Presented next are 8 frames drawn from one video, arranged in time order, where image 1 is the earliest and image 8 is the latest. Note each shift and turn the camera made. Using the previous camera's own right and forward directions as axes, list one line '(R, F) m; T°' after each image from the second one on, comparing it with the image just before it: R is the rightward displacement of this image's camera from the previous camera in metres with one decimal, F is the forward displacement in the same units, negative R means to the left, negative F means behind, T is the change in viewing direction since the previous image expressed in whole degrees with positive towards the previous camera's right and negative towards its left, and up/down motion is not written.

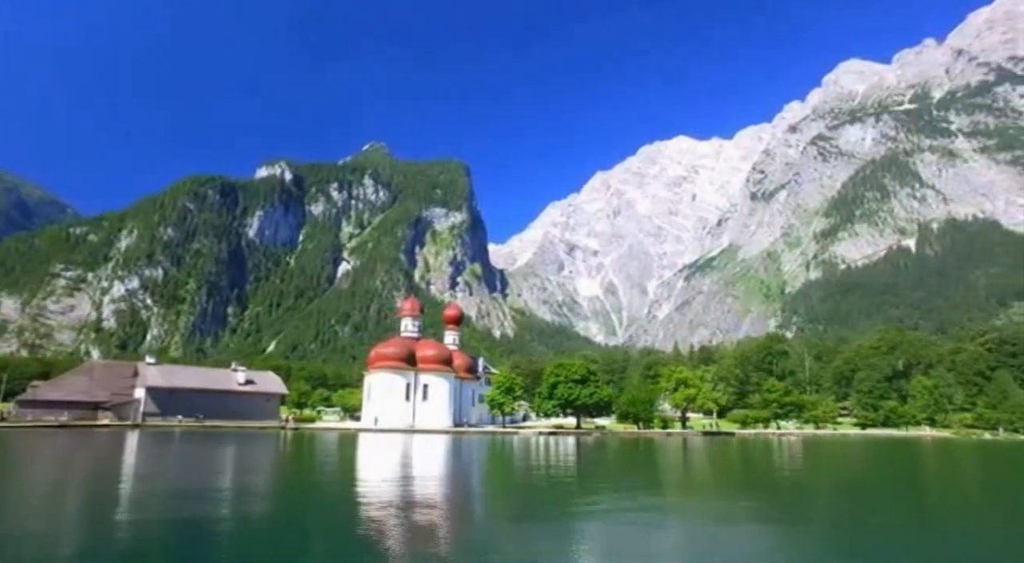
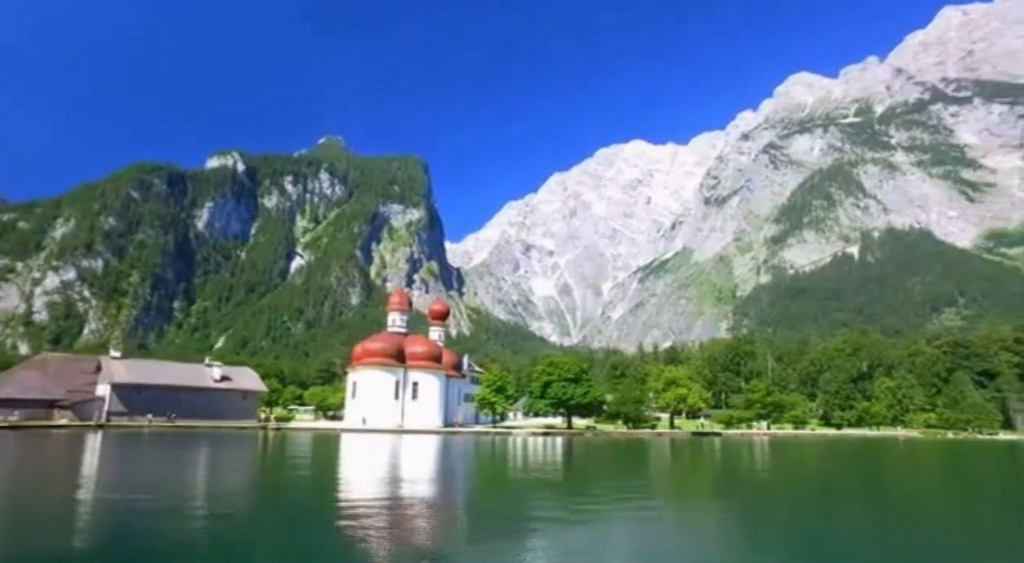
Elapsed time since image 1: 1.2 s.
(-6.1, +1.9) m; +5°
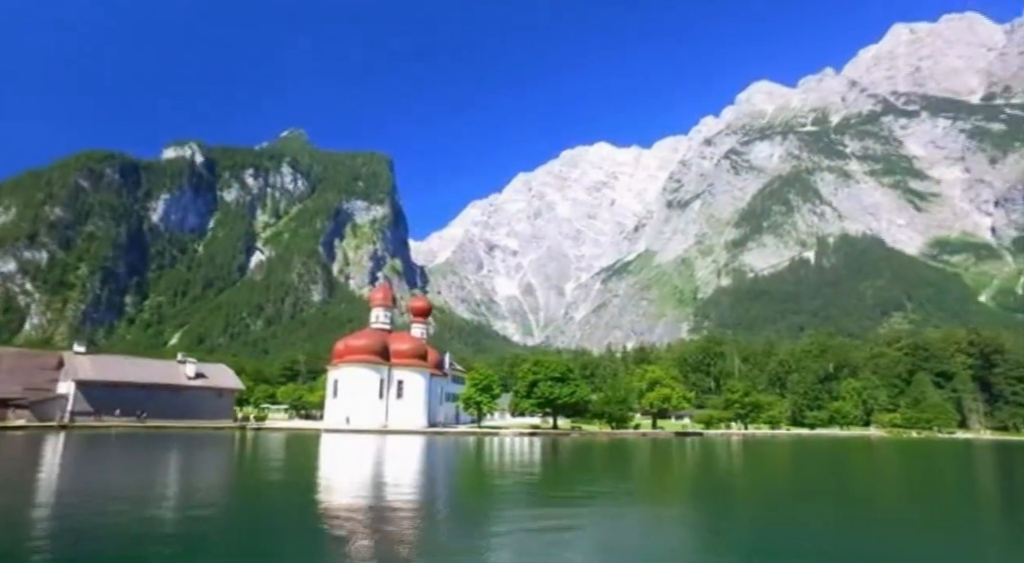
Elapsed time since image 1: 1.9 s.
(-3.8, +1.3) m; +4°
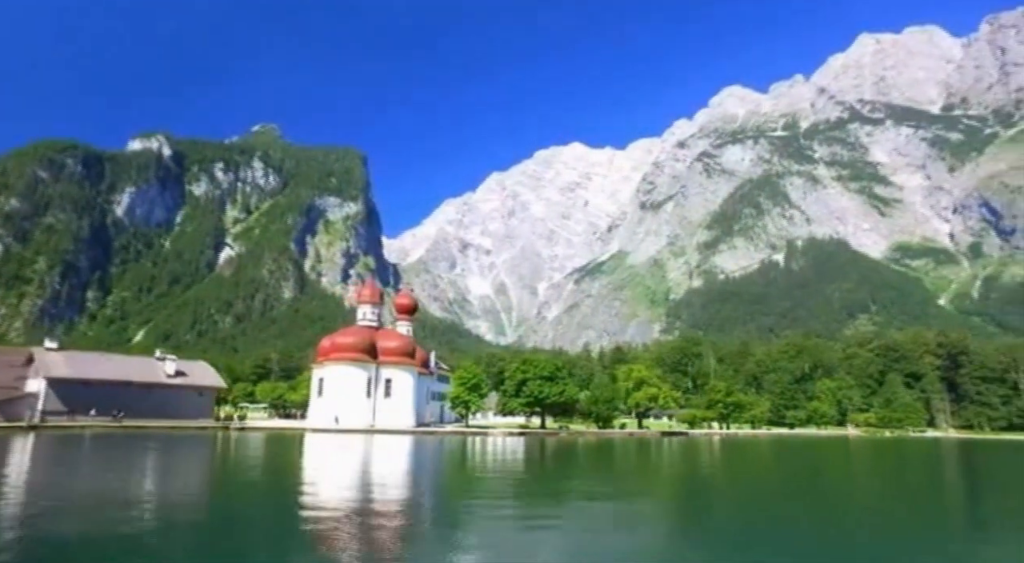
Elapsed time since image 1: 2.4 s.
(-2.6, +0.8) m; +3°
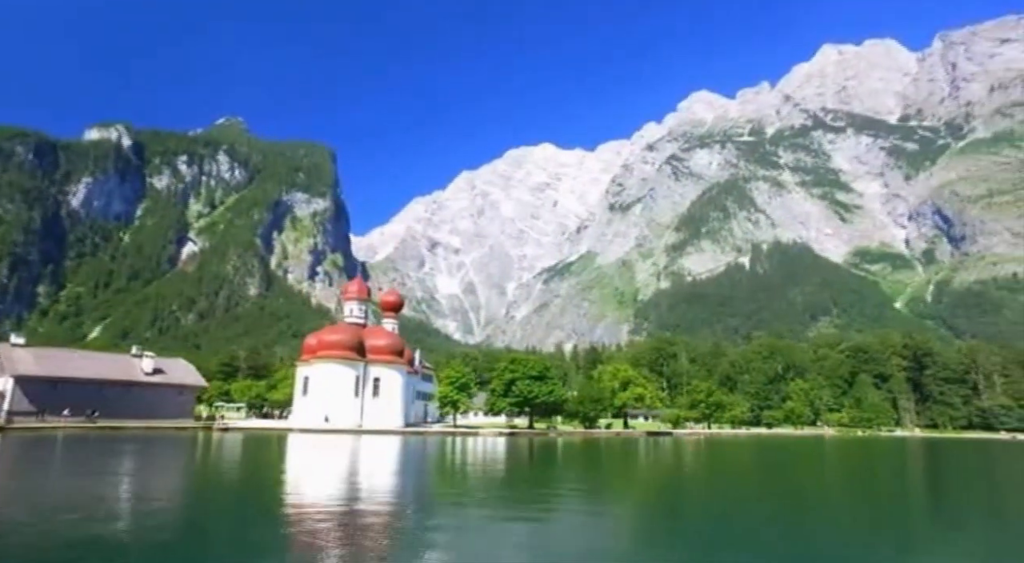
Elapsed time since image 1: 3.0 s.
(-3.3, +1.0) m; +3°
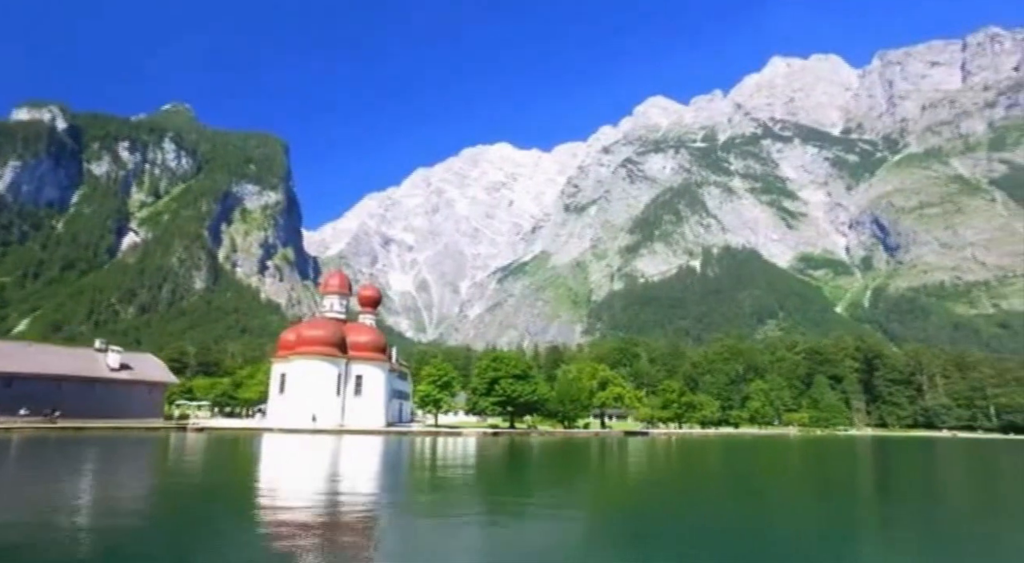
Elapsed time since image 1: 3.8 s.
(-4.7, +1.3) m; +5°
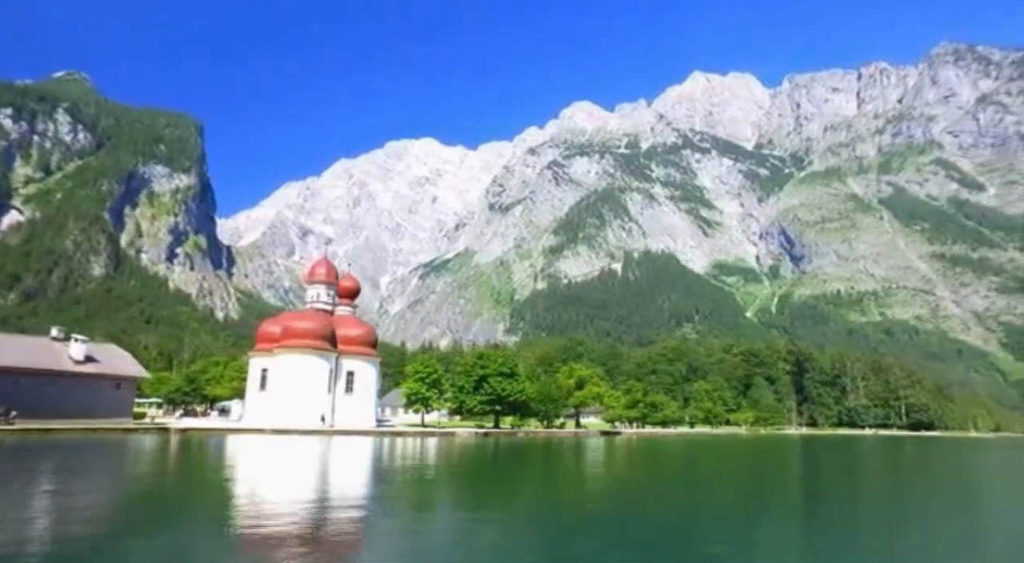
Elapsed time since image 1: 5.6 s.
(-10.3, +2.5) m; +8°
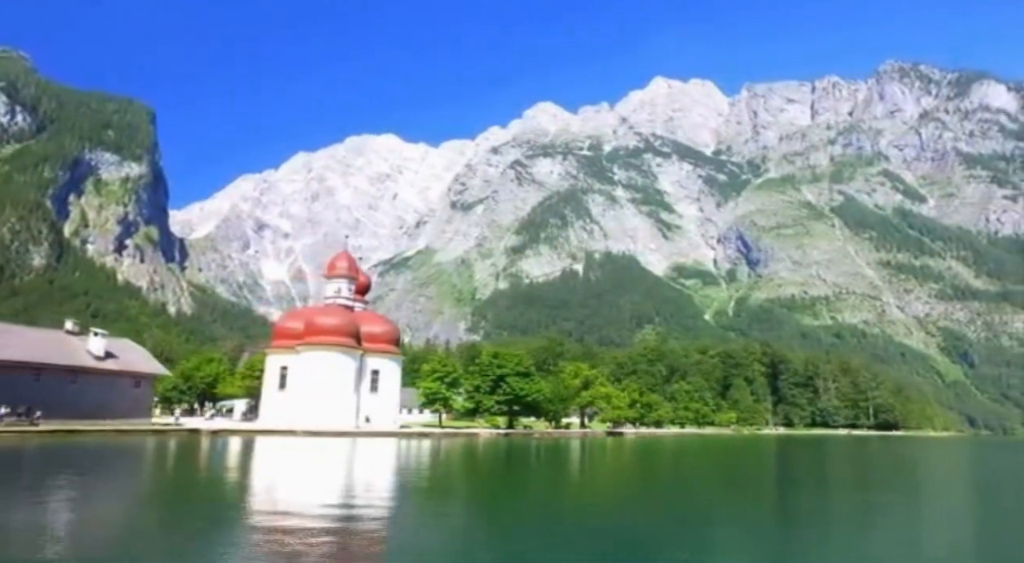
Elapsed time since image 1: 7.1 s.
(-8.6, +1.6) m; +5°
